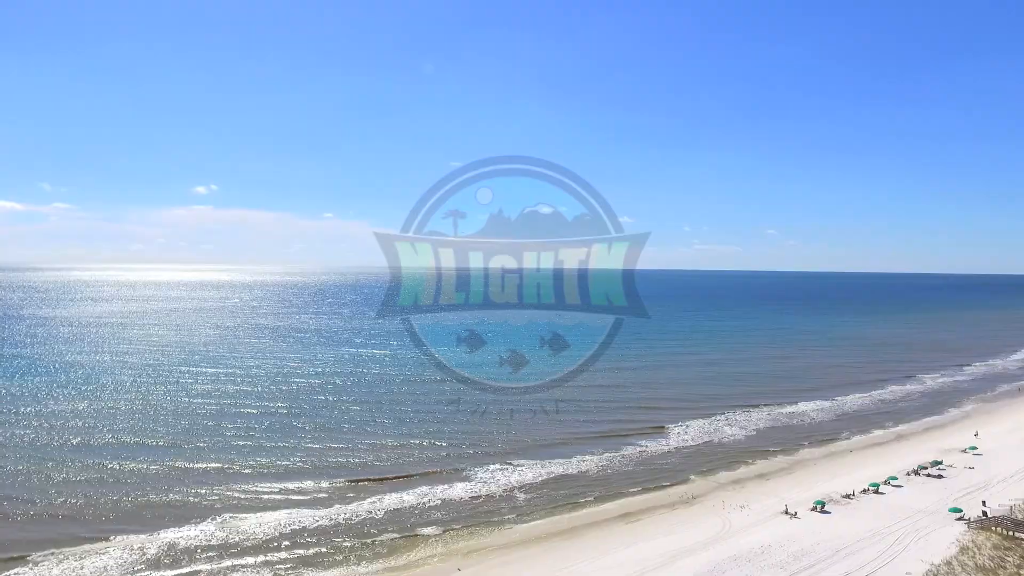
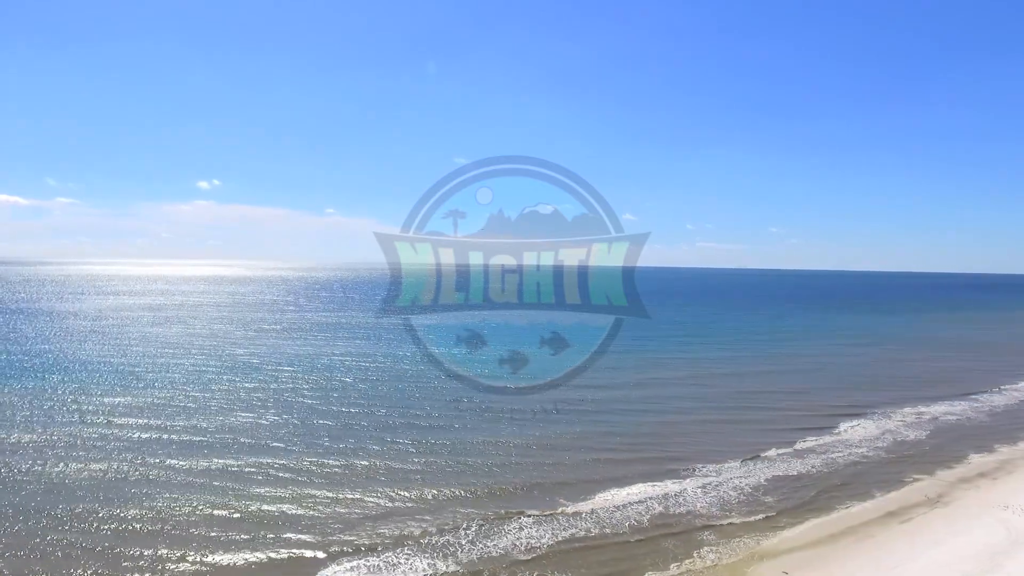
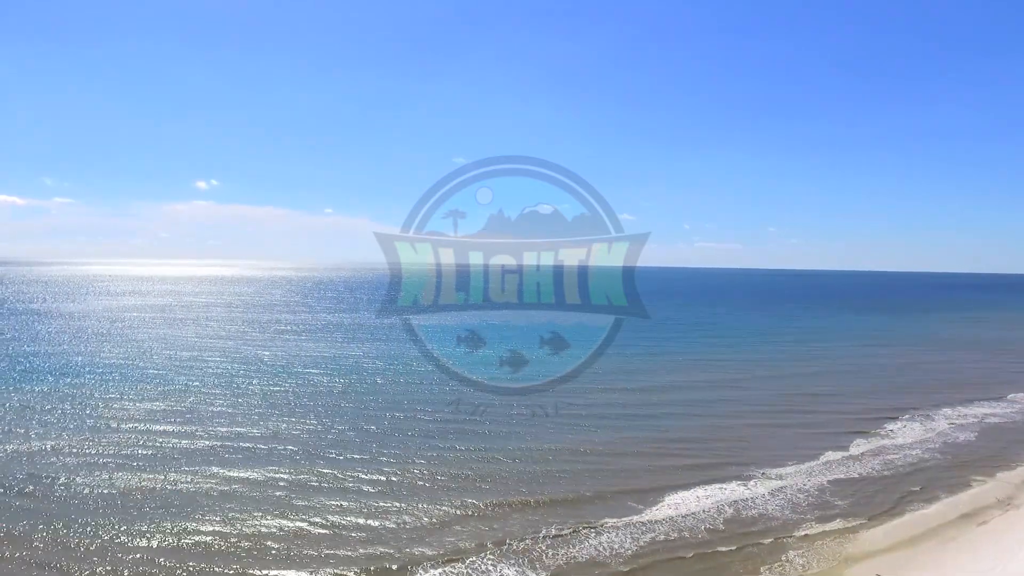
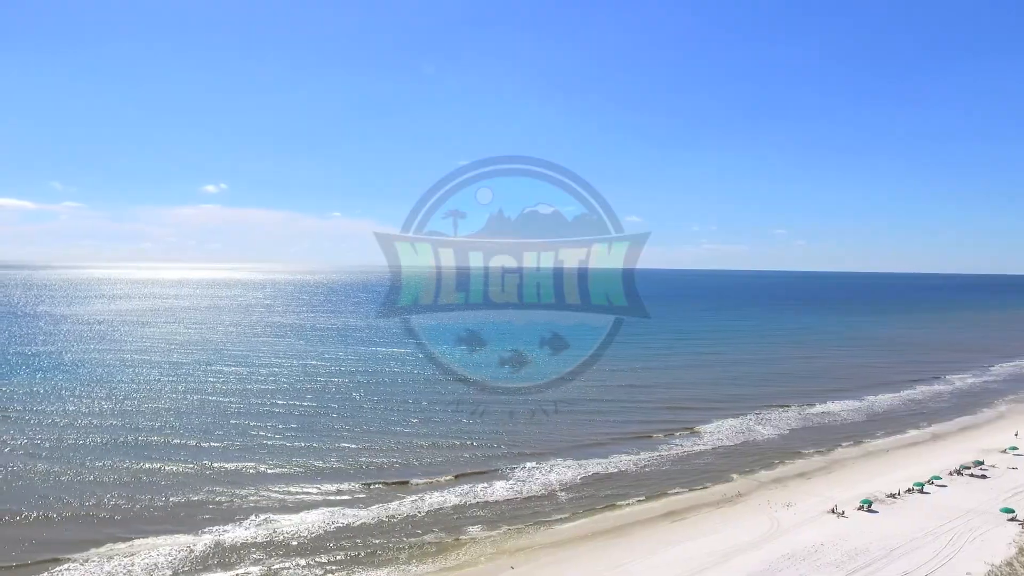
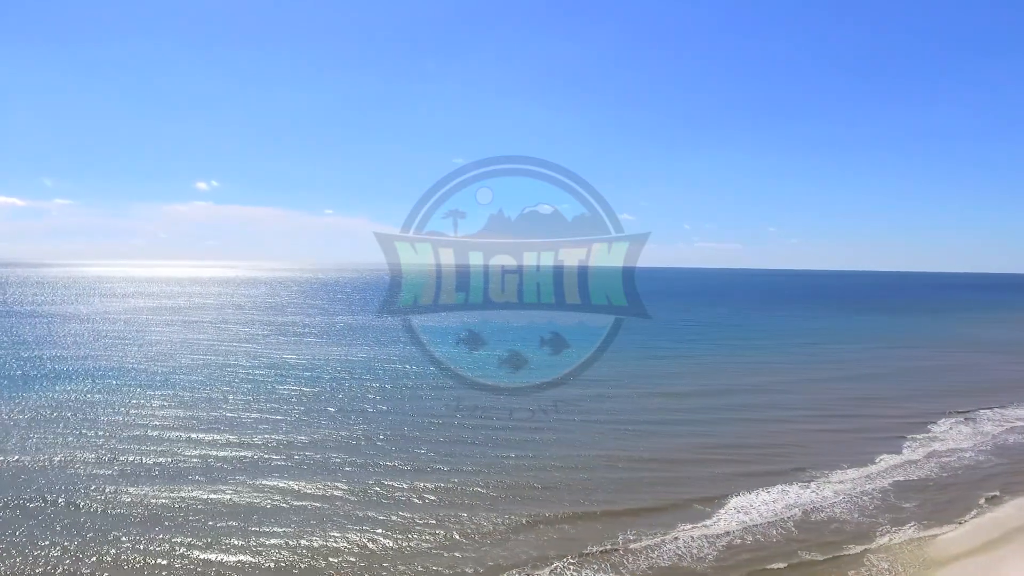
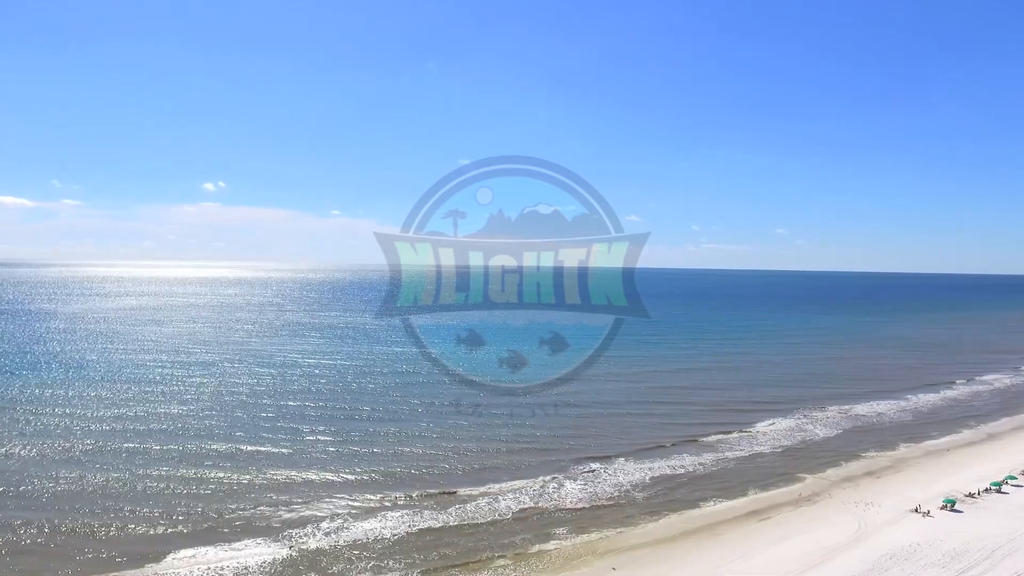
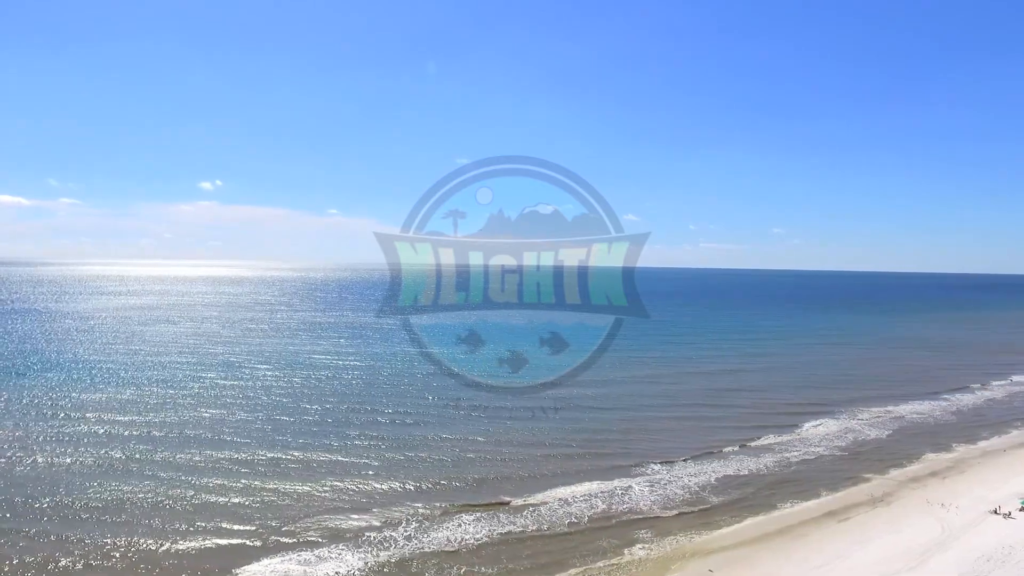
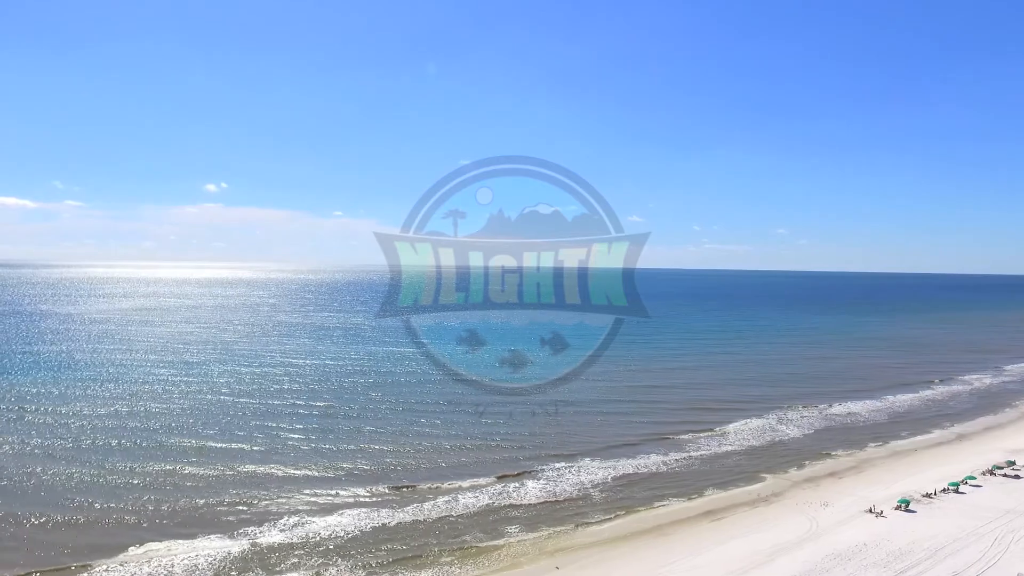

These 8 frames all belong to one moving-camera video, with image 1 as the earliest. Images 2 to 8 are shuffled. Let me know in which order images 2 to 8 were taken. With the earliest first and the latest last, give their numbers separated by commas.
4, 8, 6, 7, 2, 3, 5
